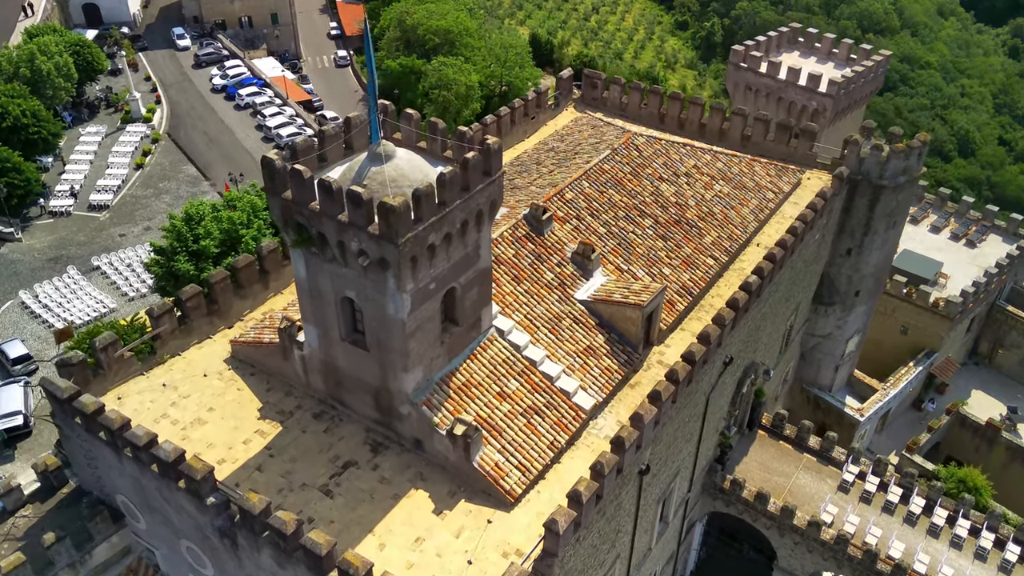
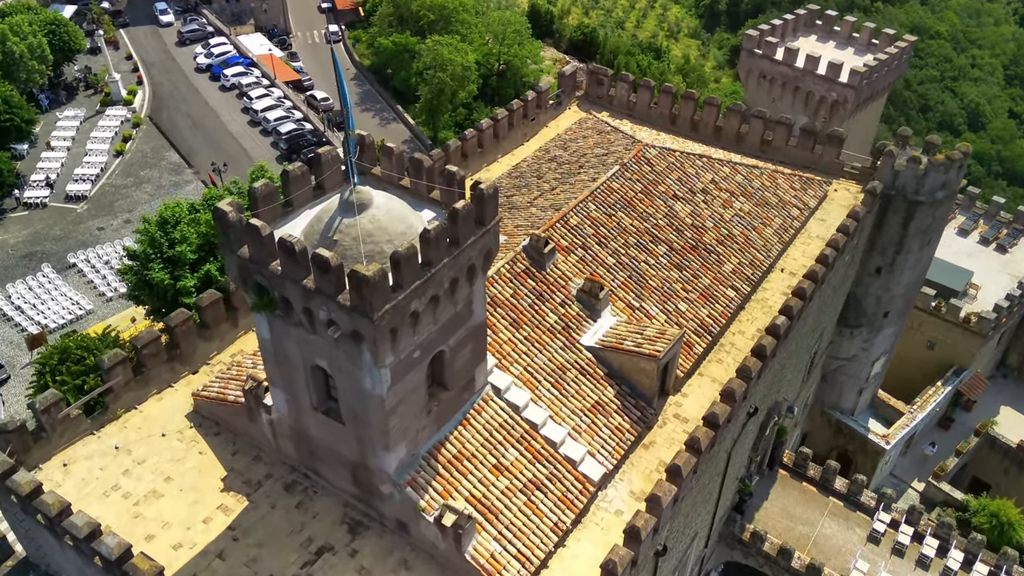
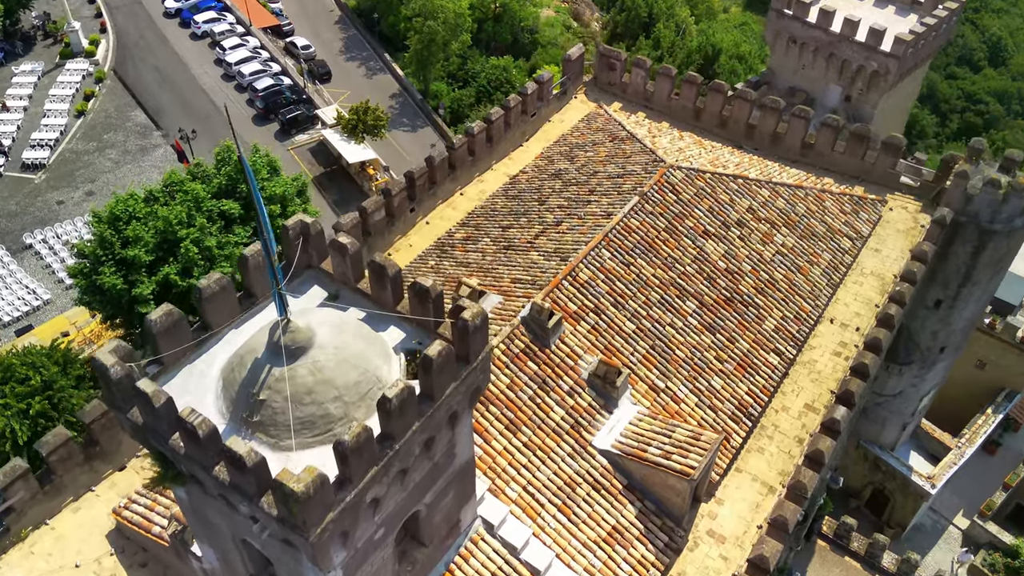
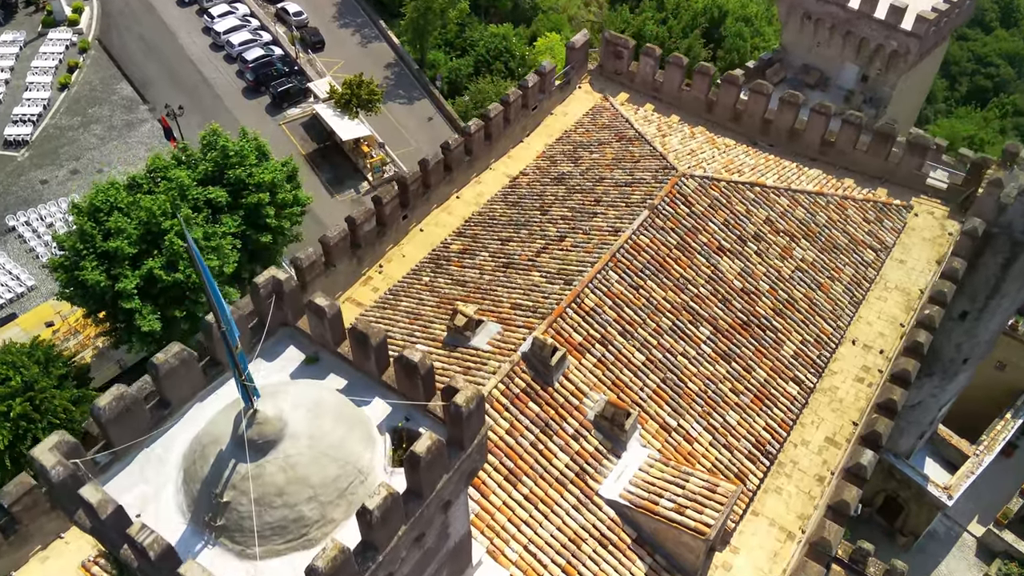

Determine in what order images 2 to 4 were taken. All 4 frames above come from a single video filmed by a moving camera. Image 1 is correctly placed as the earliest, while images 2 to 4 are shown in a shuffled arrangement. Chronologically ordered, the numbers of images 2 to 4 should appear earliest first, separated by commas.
2, 3, 4
